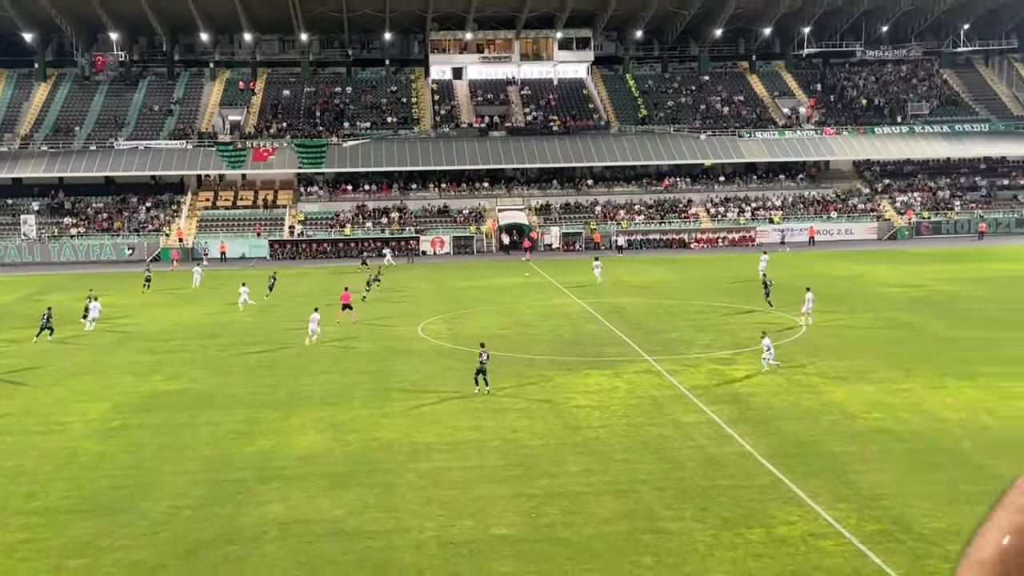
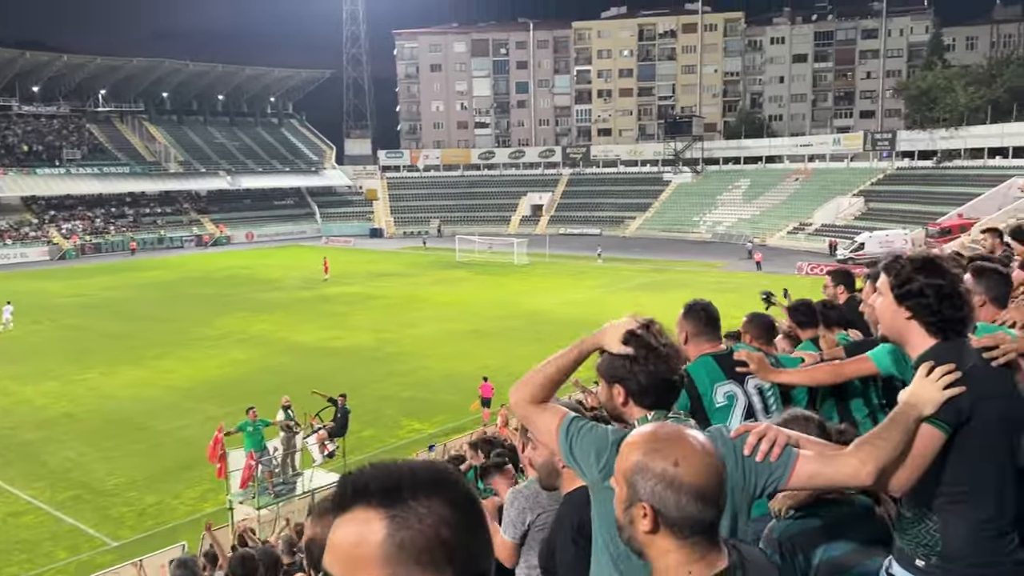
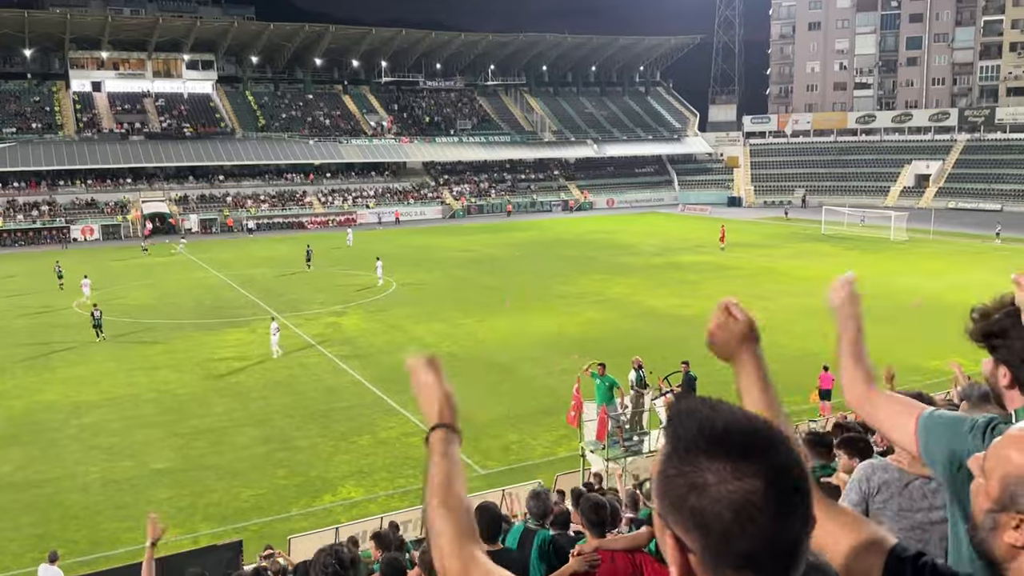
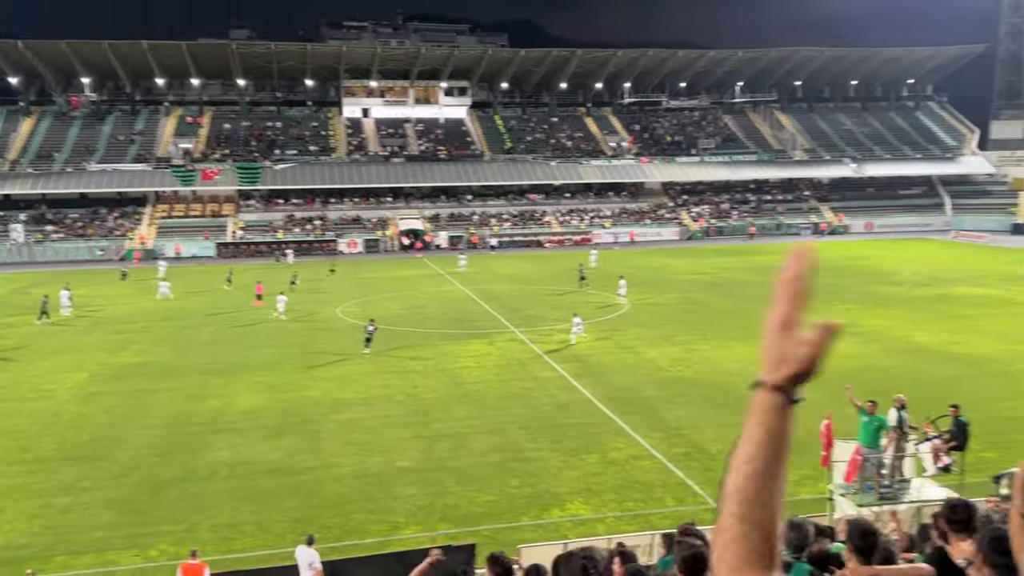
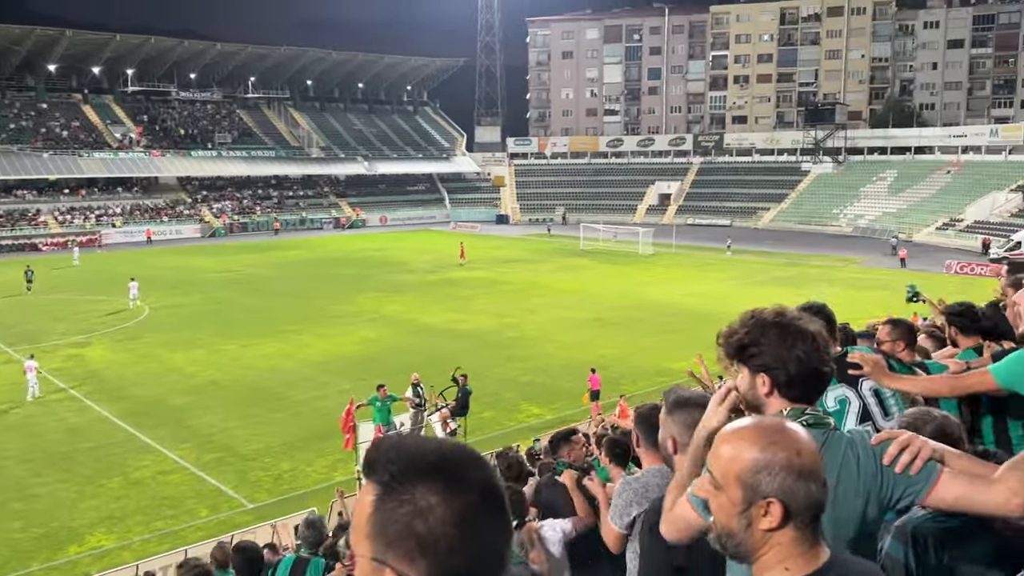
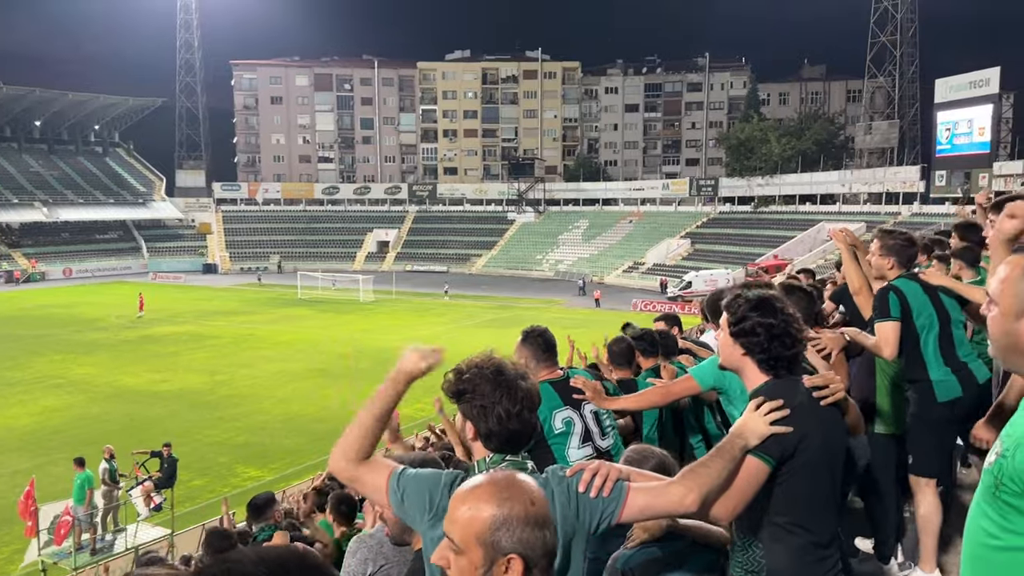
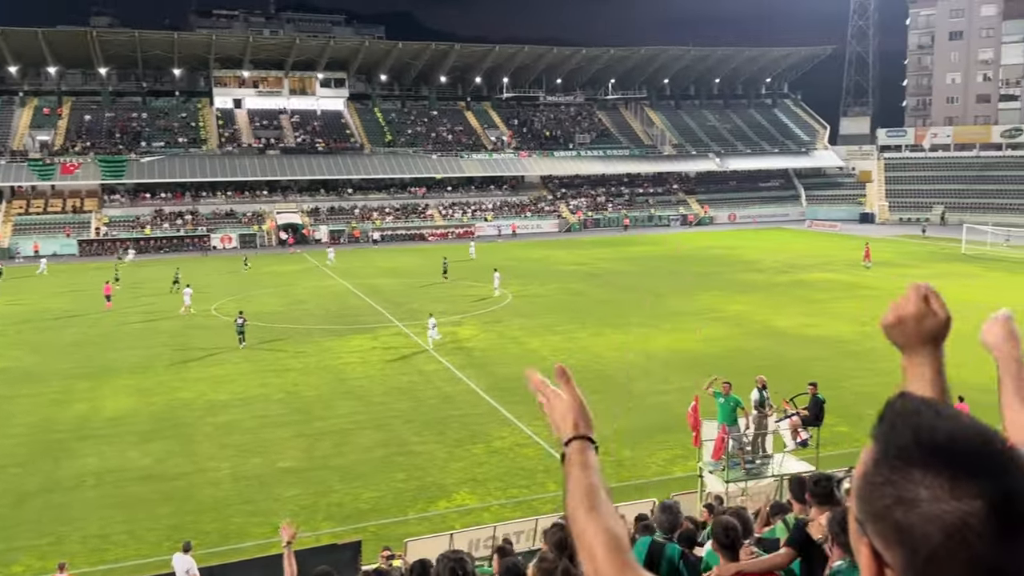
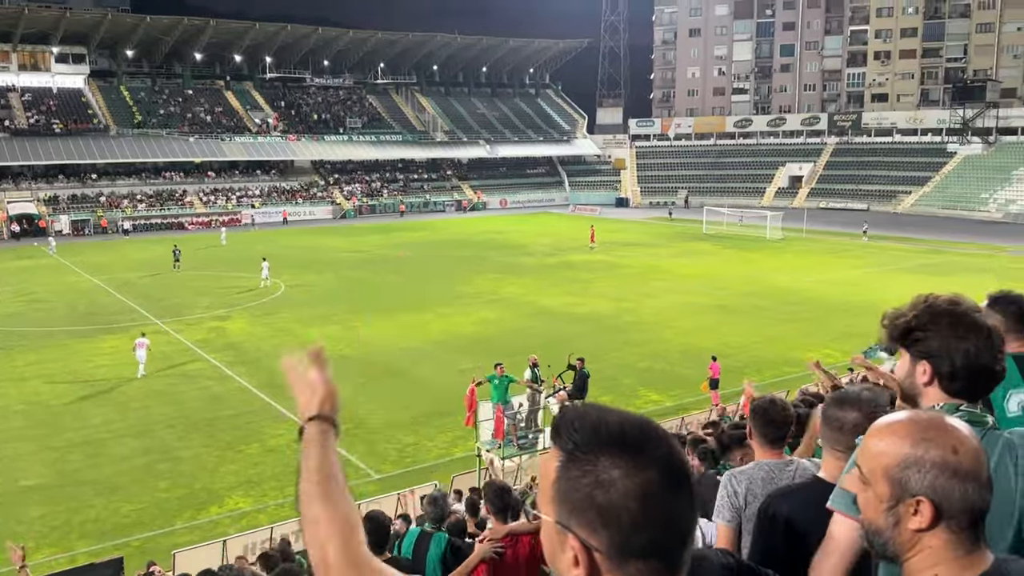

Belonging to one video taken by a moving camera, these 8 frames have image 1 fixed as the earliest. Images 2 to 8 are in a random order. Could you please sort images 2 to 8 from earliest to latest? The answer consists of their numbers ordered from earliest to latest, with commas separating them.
4, 7, 3, 8, 5, 2, 6
